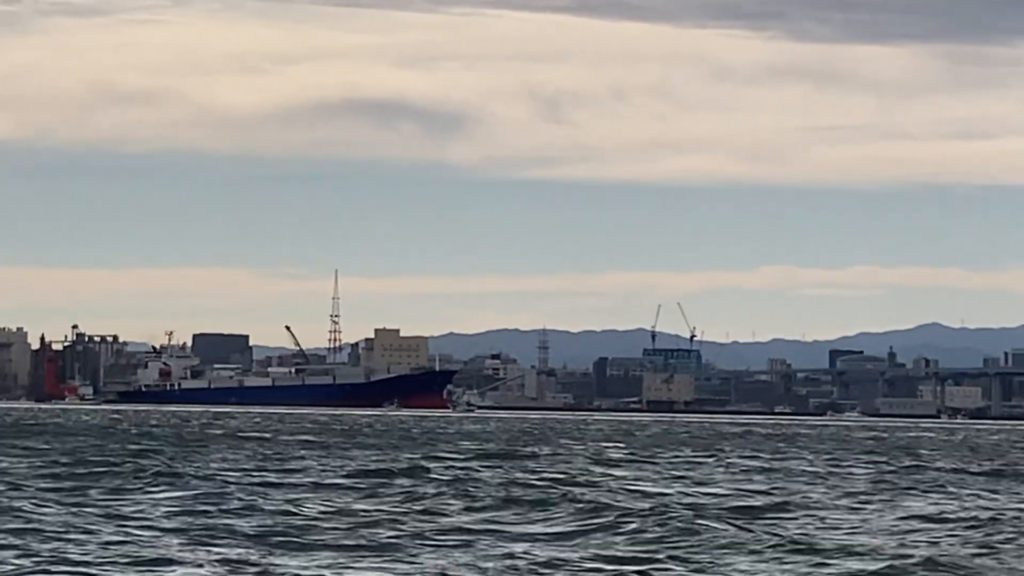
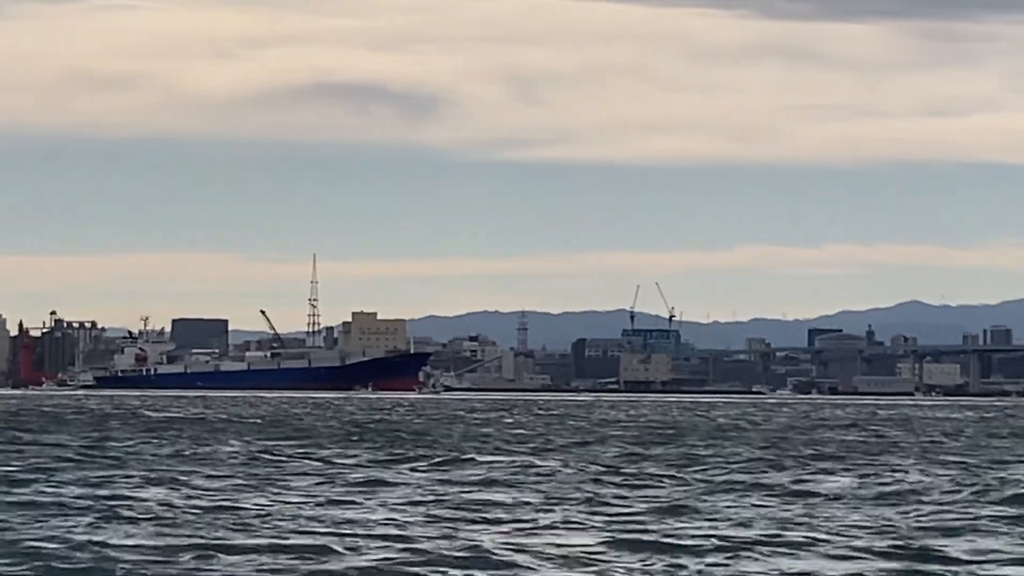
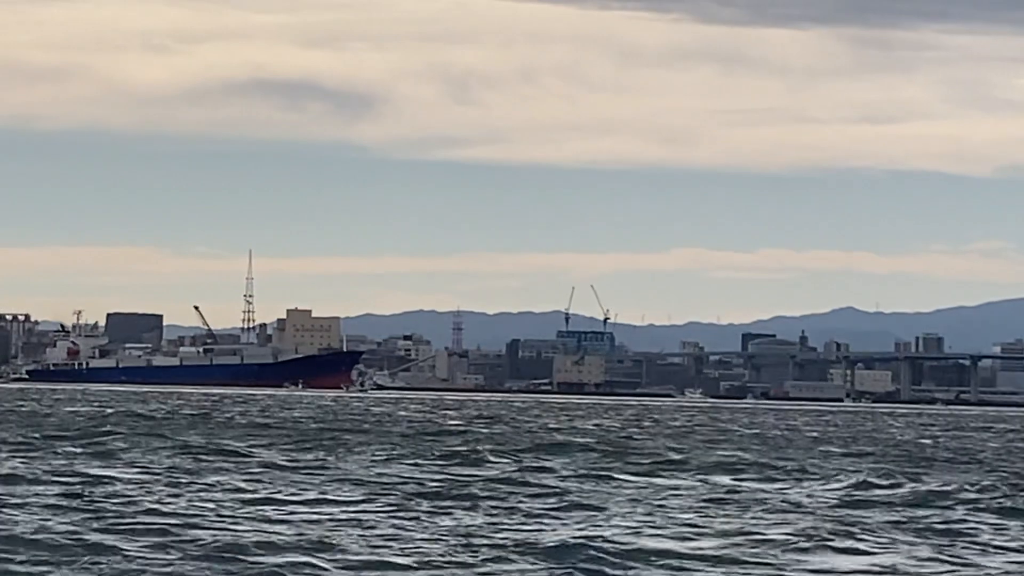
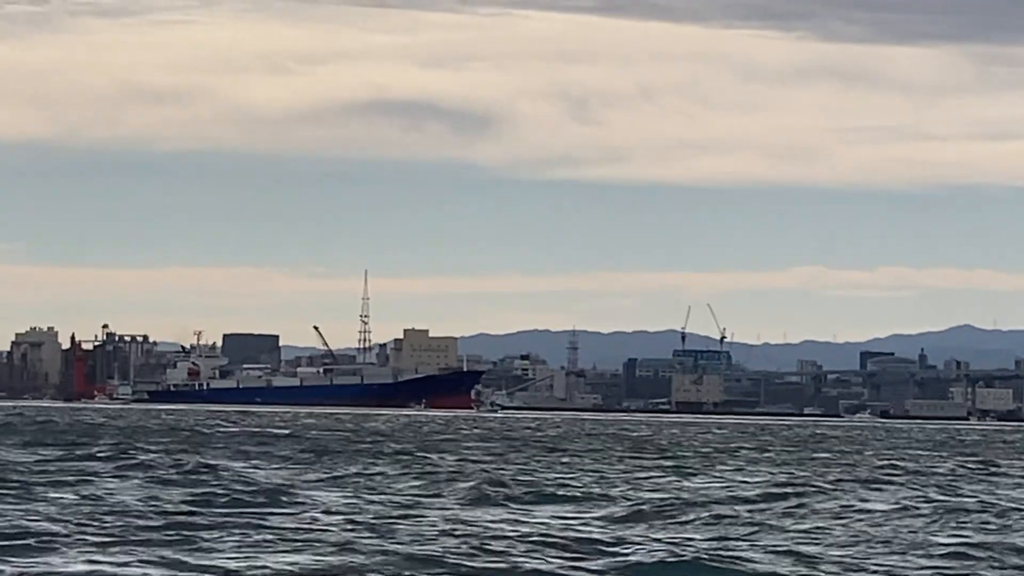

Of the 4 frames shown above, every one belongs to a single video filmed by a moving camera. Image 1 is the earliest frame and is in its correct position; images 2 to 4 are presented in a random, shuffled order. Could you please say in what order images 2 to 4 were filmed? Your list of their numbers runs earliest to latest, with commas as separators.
4, 2, 3
